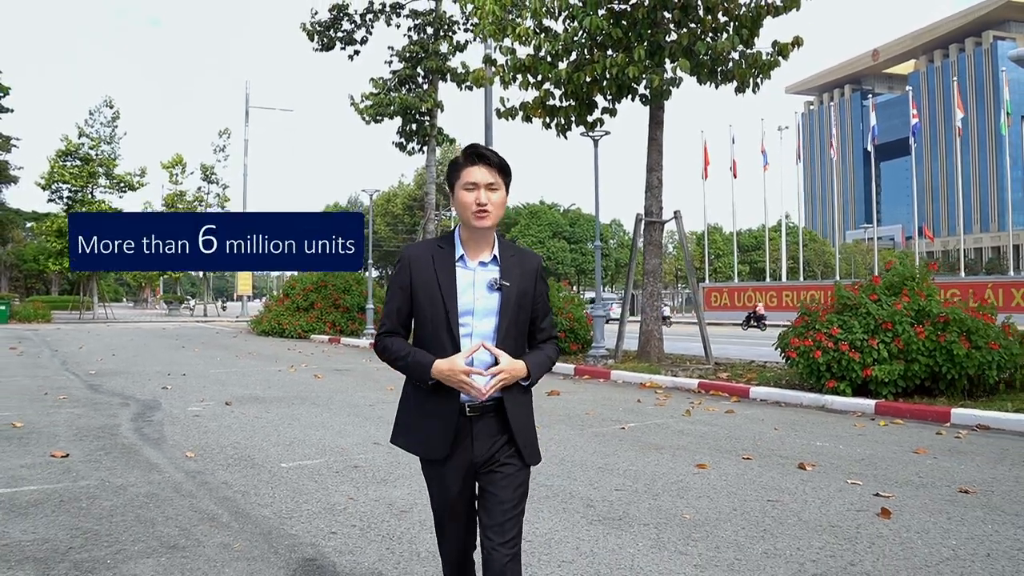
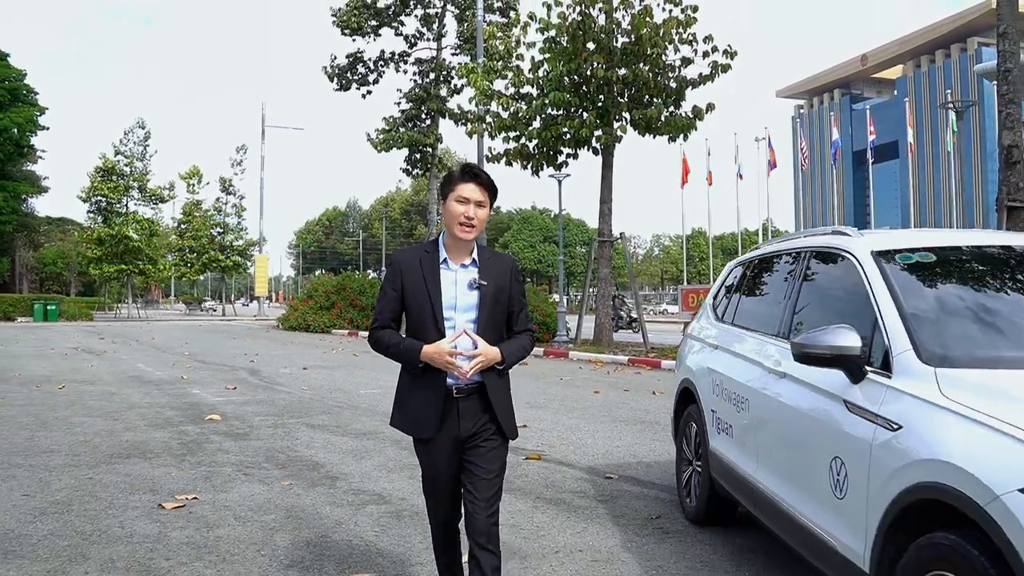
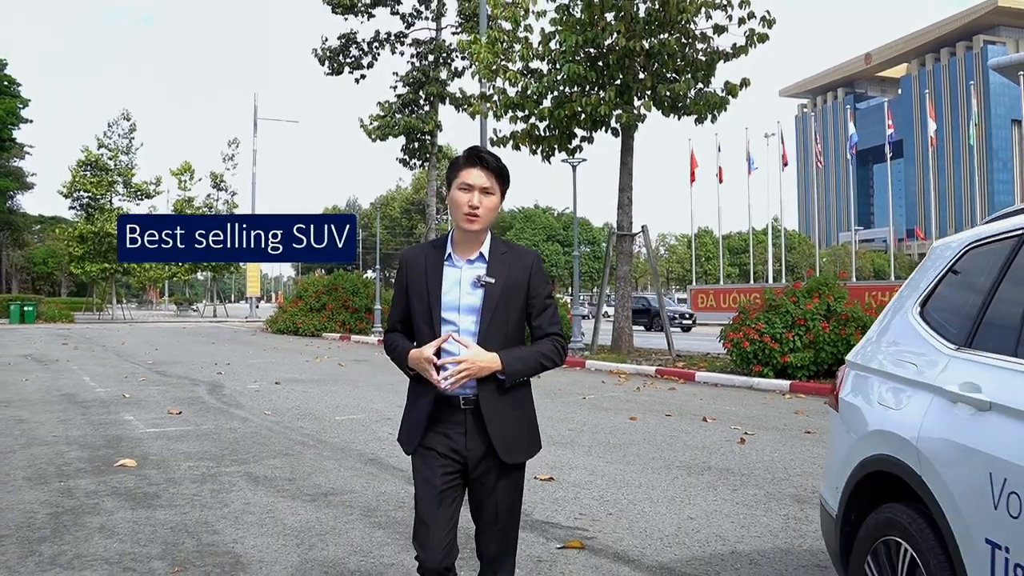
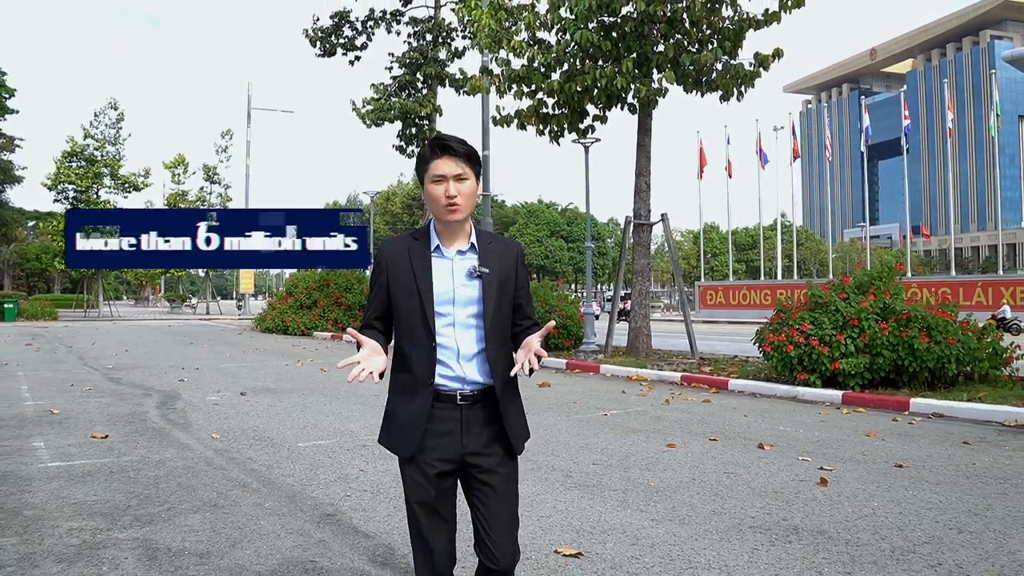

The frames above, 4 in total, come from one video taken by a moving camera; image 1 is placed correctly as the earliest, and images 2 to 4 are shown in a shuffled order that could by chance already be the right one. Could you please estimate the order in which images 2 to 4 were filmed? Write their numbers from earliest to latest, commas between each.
4, 3, 2
